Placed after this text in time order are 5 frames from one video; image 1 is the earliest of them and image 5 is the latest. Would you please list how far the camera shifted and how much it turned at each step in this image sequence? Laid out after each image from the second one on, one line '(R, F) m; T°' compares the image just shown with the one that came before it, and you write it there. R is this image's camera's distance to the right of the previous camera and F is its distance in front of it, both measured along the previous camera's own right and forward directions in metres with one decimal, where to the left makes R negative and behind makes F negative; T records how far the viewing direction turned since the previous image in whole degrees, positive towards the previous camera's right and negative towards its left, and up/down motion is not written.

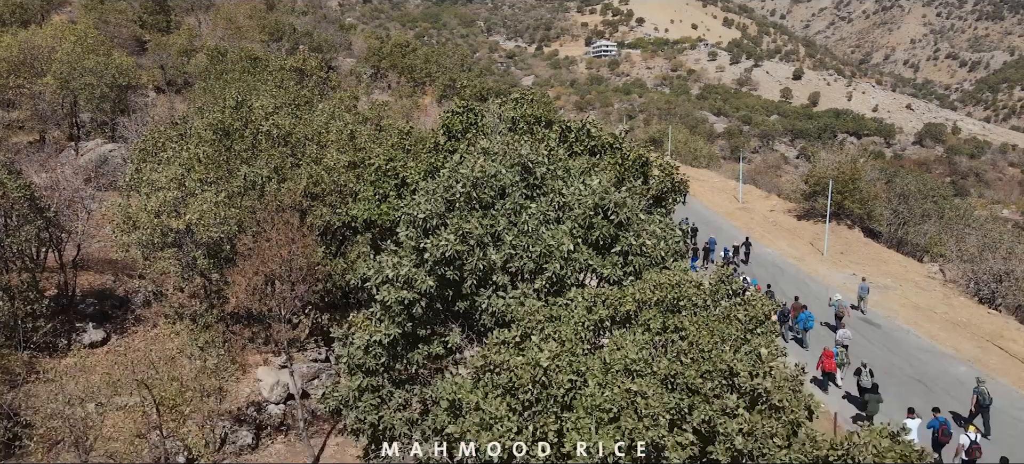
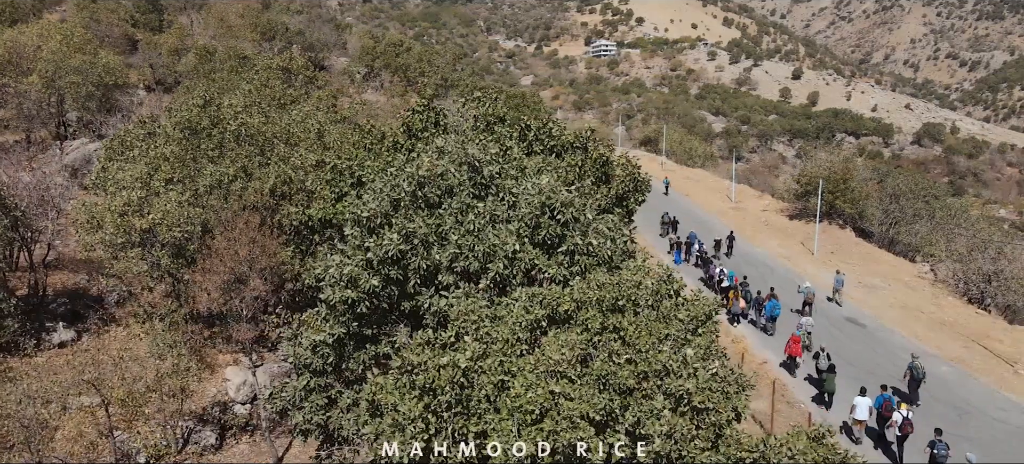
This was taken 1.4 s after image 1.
(+1.1, +0.1) m; 0°
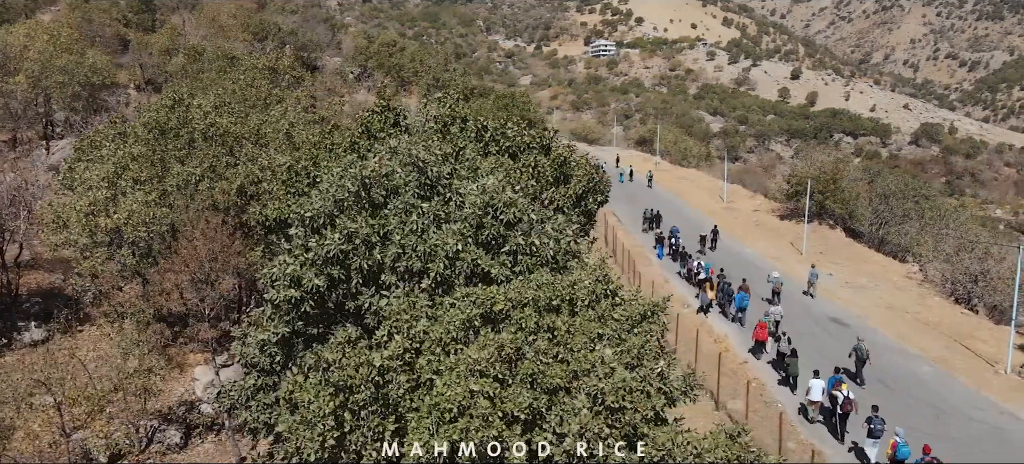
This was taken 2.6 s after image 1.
(+1.1, -0.1) m; 0°
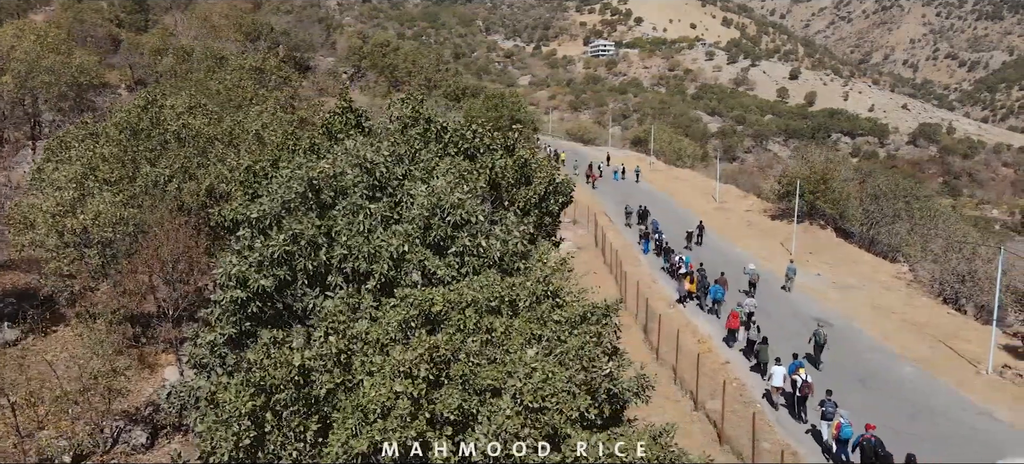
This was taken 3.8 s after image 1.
(+1.1, 0.0) m; 0°
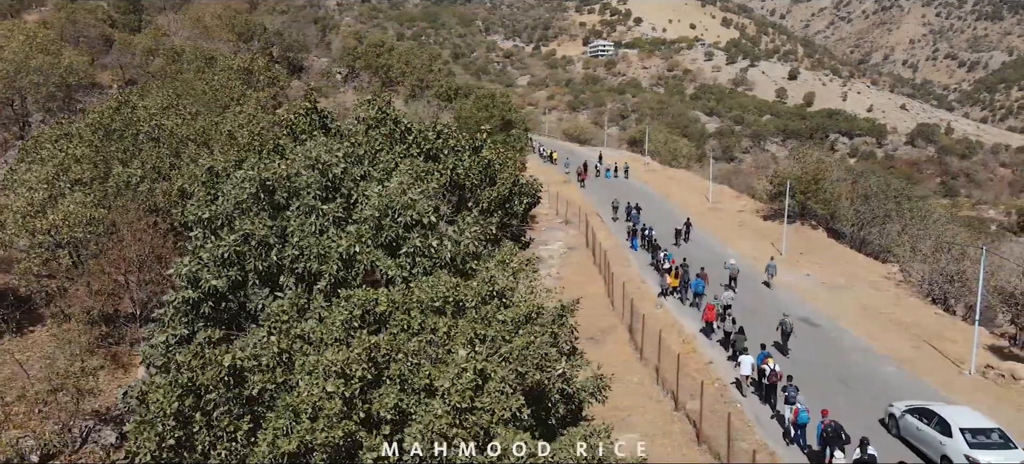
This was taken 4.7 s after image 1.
(+1.0, -0.1) m; 0°
